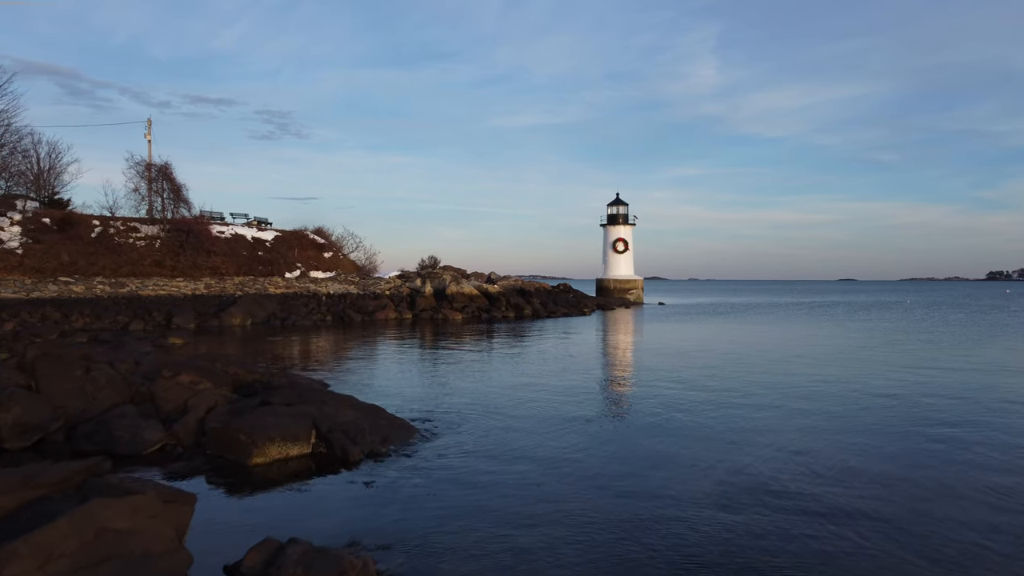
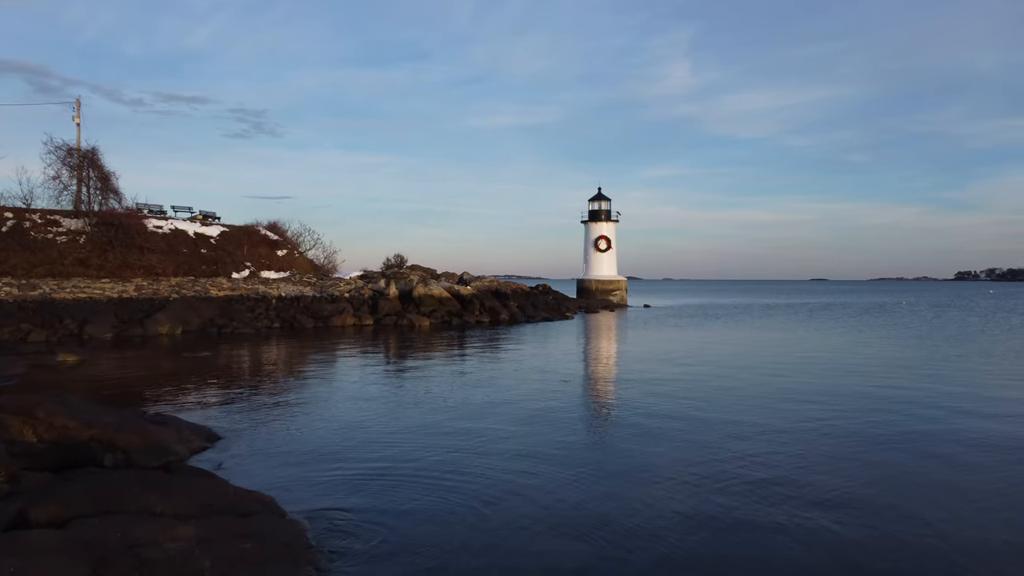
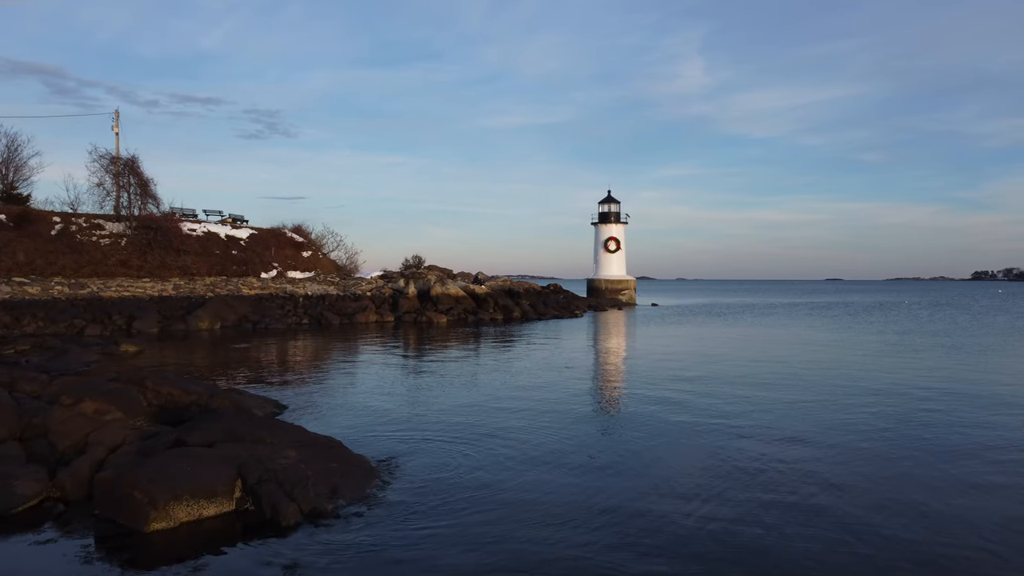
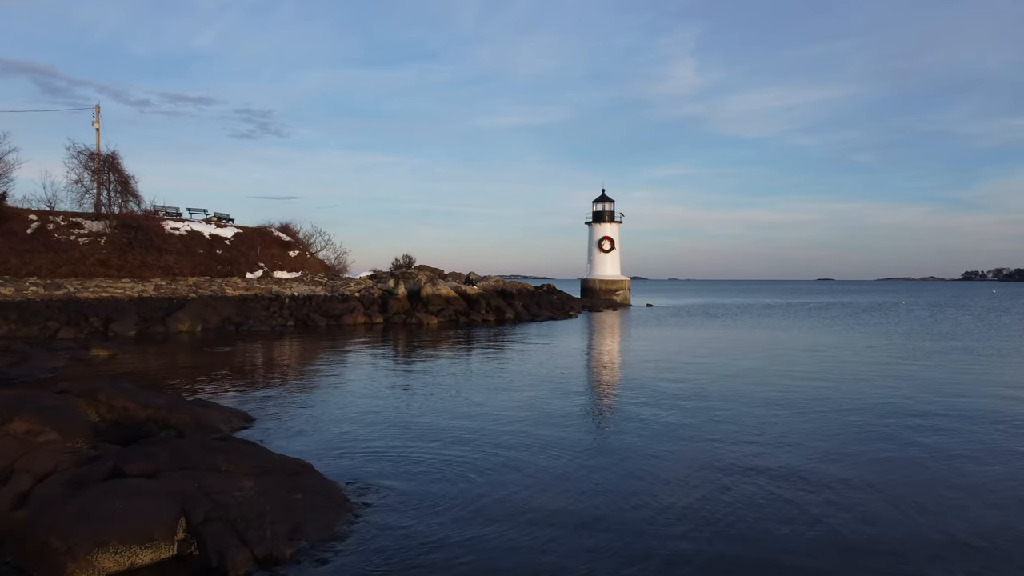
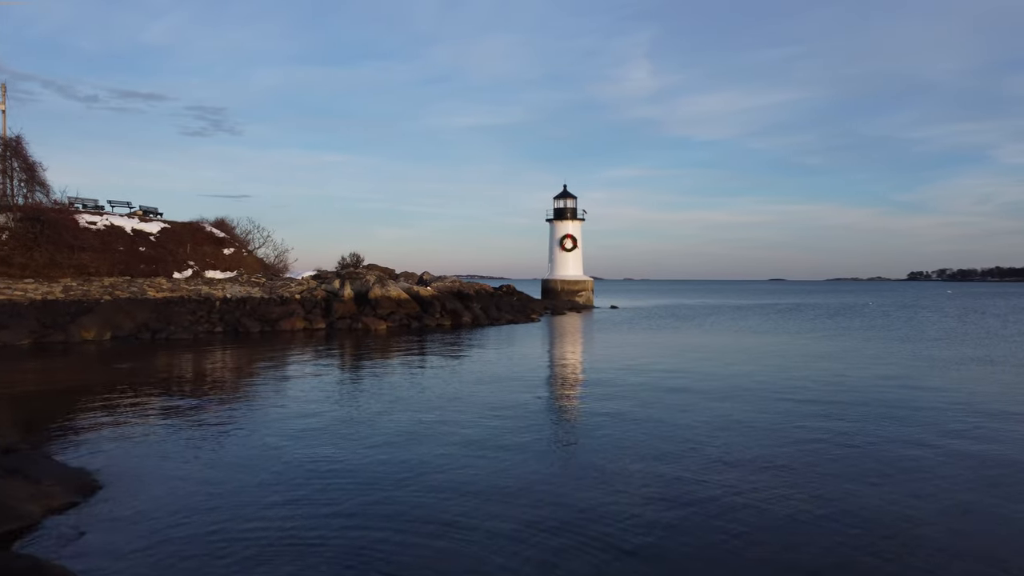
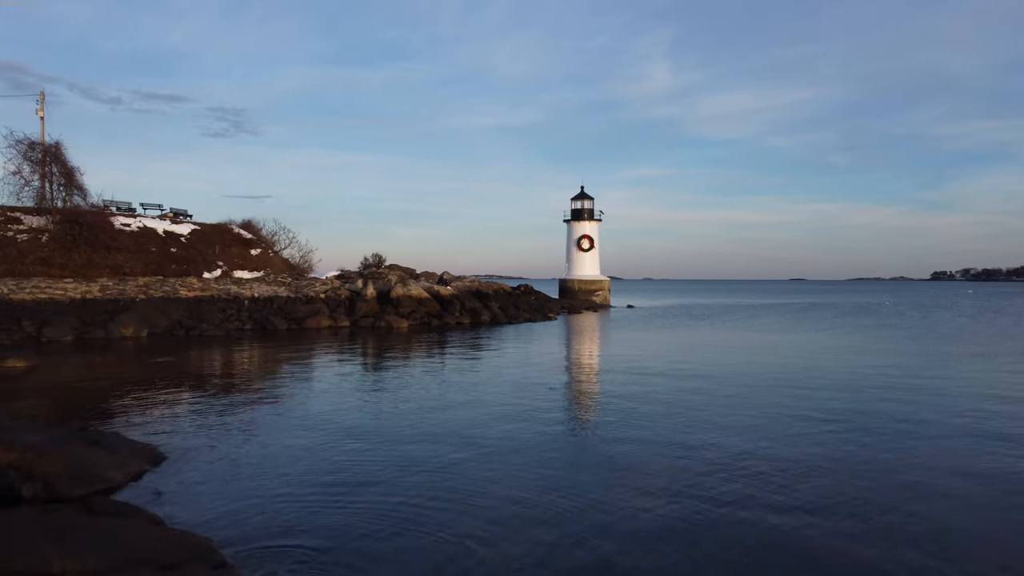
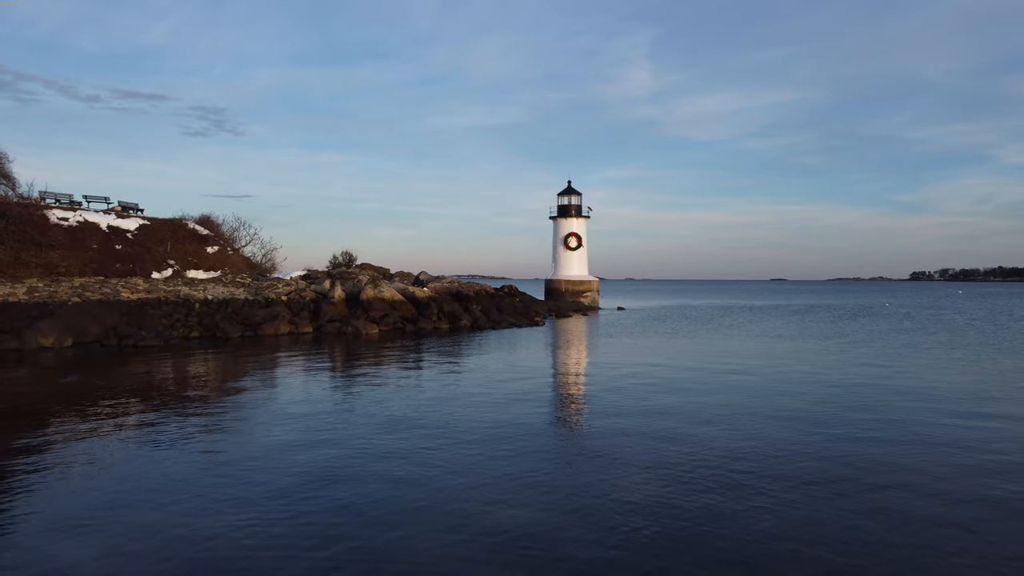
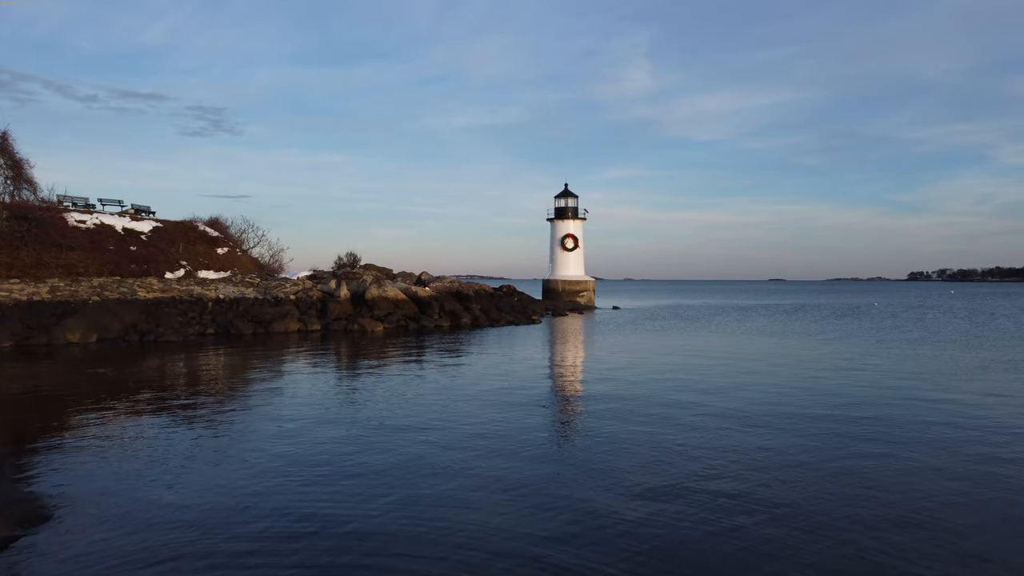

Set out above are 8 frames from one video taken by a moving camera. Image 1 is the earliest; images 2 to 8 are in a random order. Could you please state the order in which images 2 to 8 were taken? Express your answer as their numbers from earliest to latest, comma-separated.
3, 4, 2, 6, 5, 8, 7
